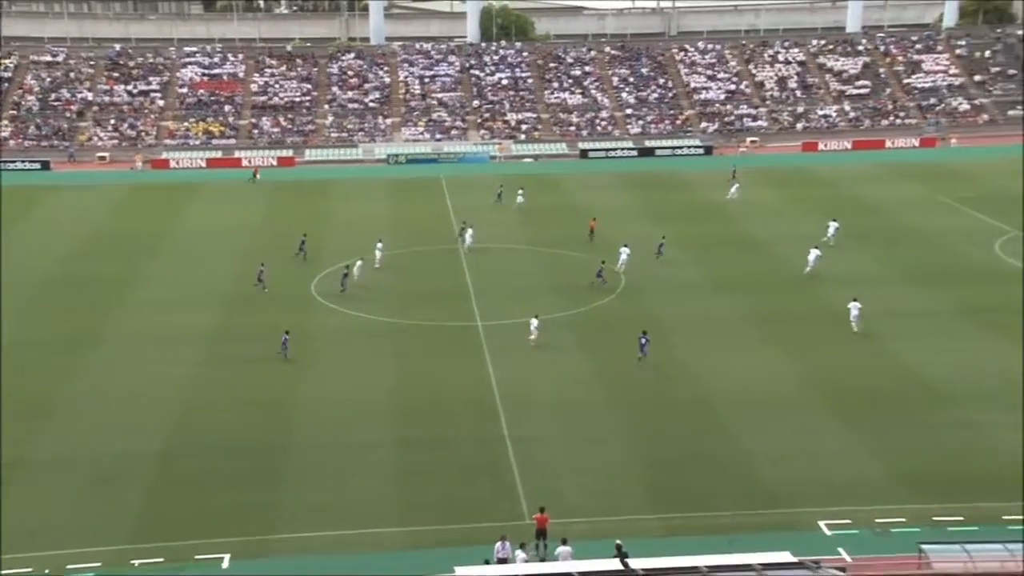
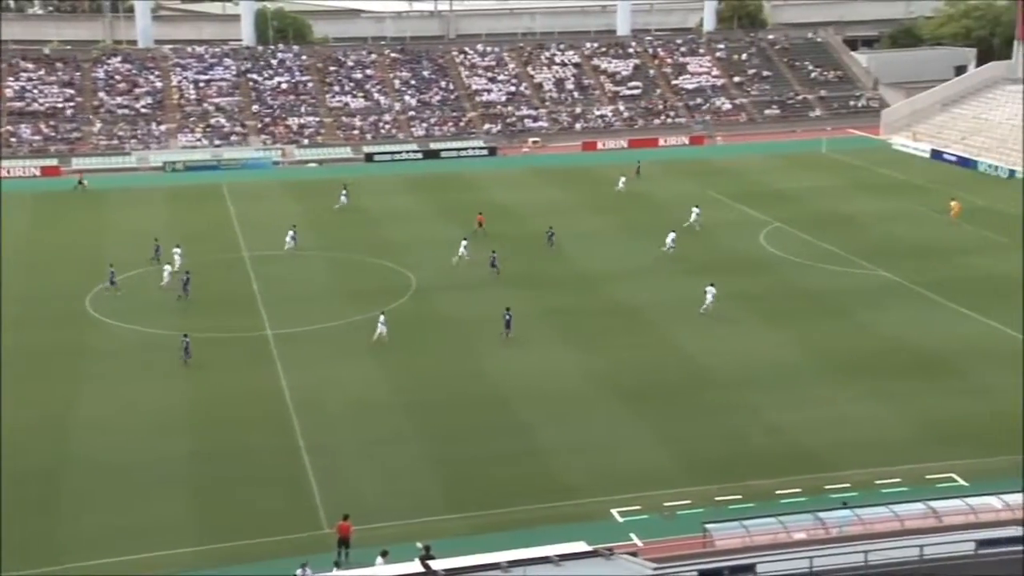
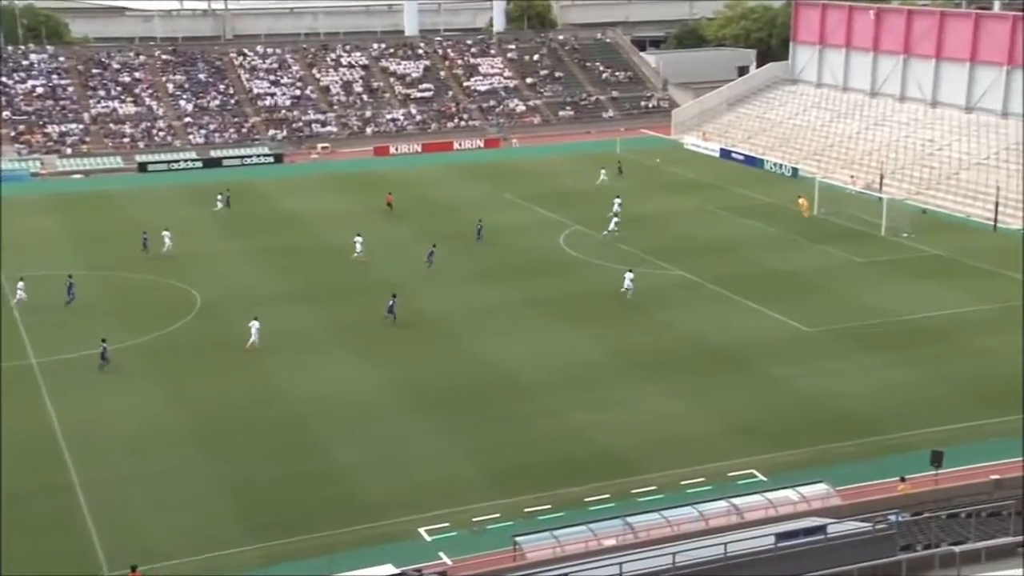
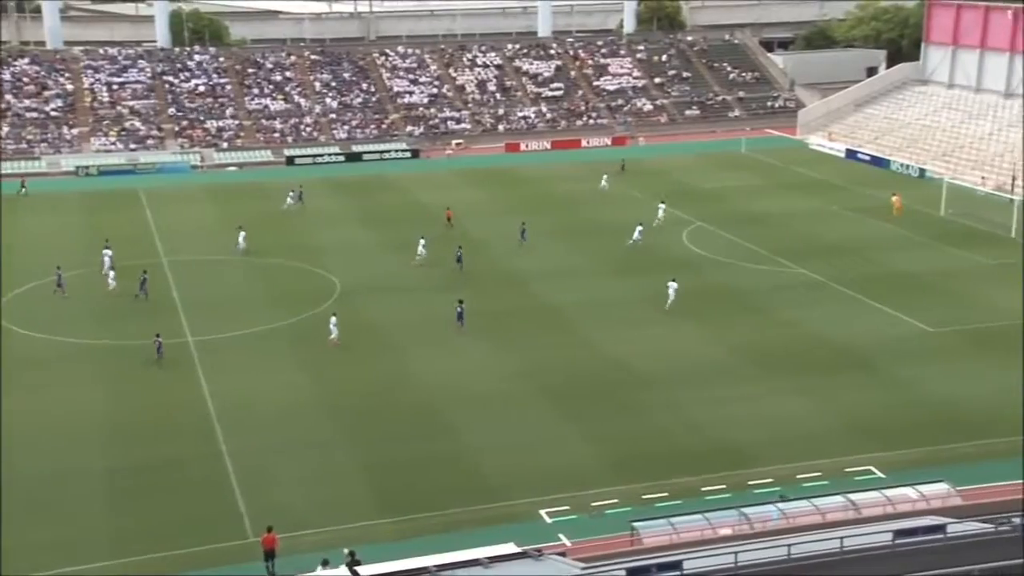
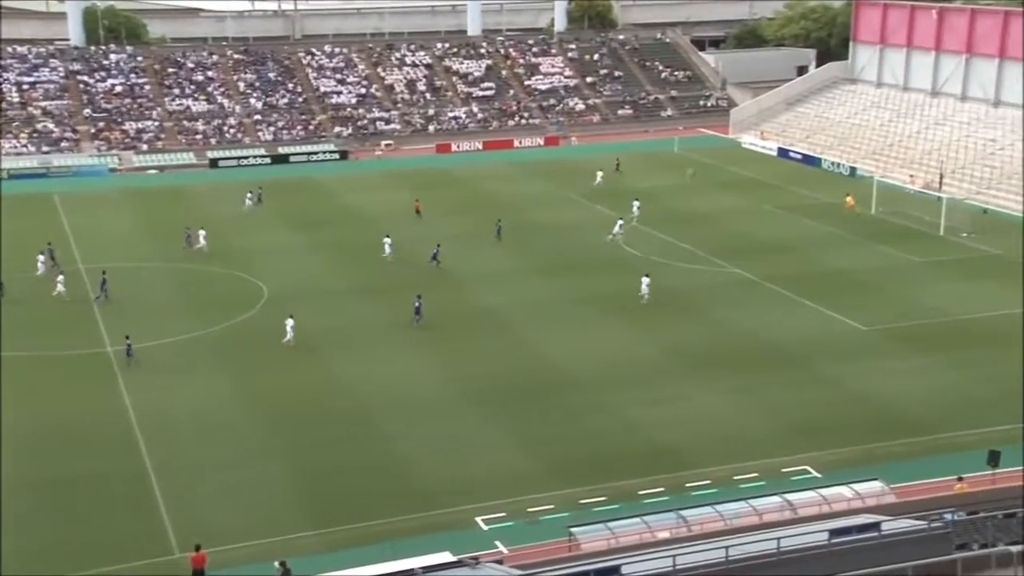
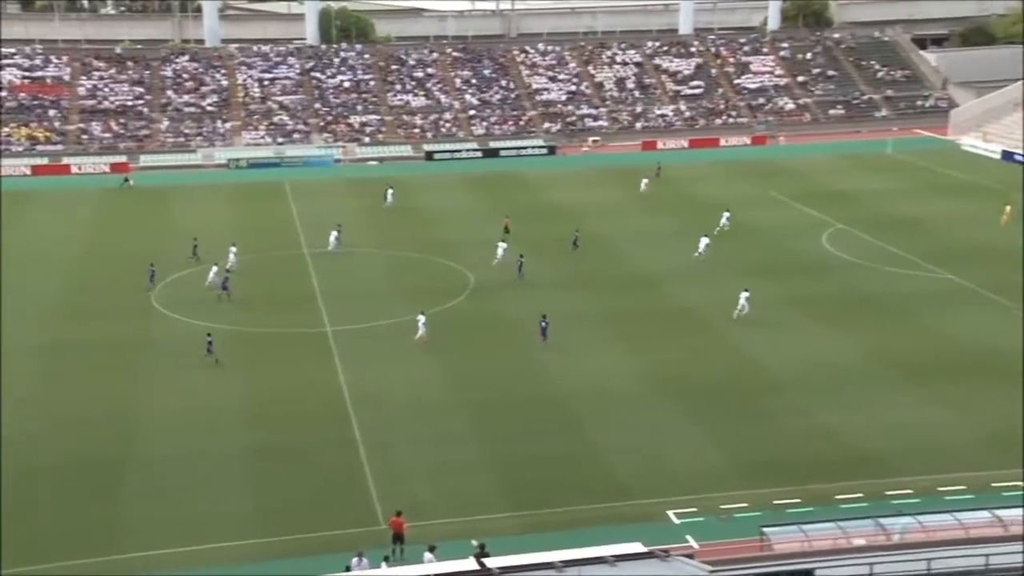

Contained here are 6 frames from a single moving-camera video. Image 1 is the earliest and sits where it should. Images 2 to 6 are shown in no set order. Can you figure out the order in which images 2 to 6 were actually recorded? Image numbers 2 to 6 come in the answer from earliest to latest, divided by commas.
6, 2, 4, 5, 3
